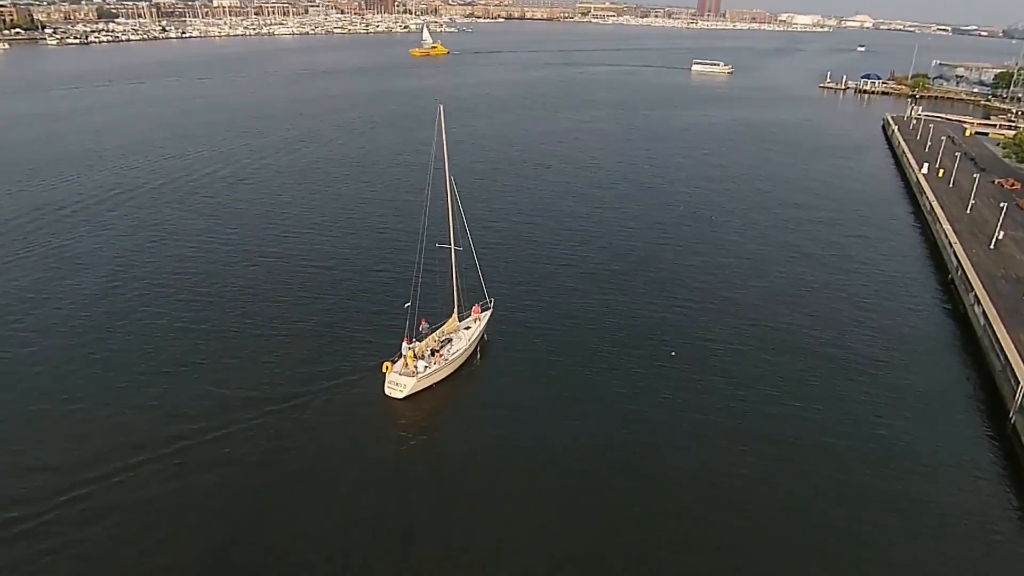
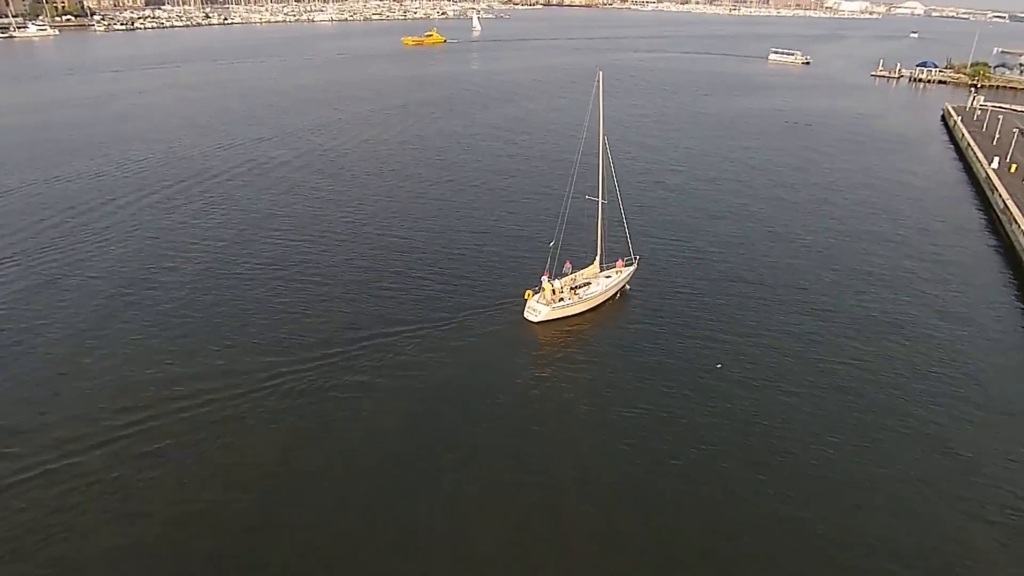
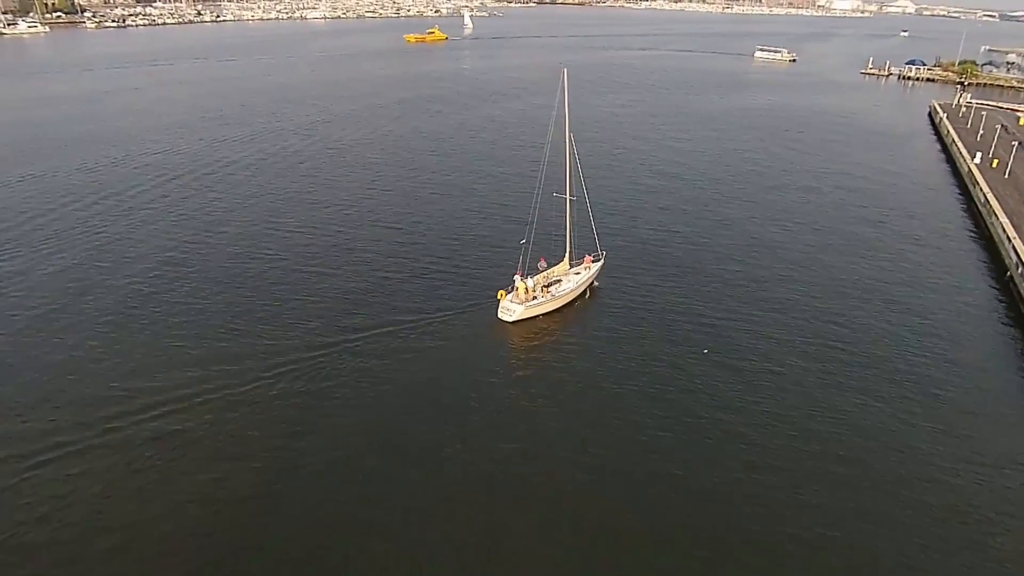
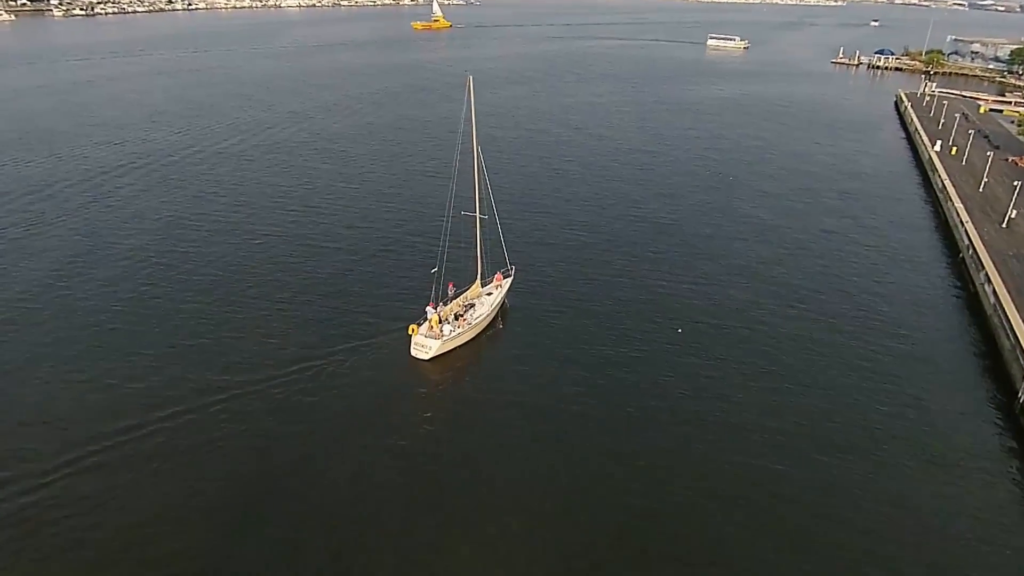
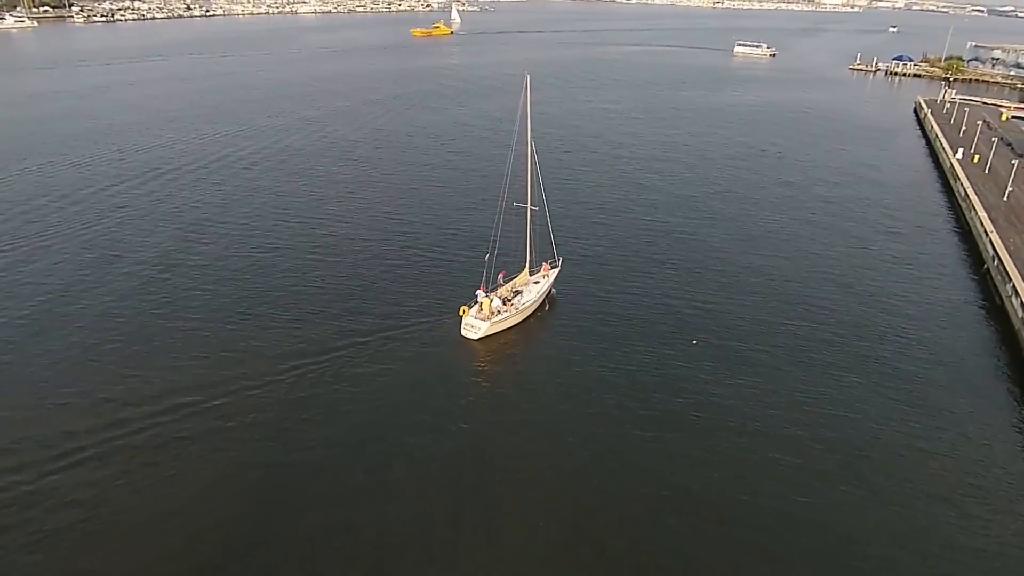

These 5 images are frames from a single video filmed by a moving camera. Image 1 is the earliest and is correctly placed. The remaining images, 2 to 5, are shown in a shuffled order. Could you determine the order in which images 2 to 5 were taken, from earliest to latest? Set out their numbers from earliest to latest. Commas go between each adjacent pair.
4, 5, 3, 2
